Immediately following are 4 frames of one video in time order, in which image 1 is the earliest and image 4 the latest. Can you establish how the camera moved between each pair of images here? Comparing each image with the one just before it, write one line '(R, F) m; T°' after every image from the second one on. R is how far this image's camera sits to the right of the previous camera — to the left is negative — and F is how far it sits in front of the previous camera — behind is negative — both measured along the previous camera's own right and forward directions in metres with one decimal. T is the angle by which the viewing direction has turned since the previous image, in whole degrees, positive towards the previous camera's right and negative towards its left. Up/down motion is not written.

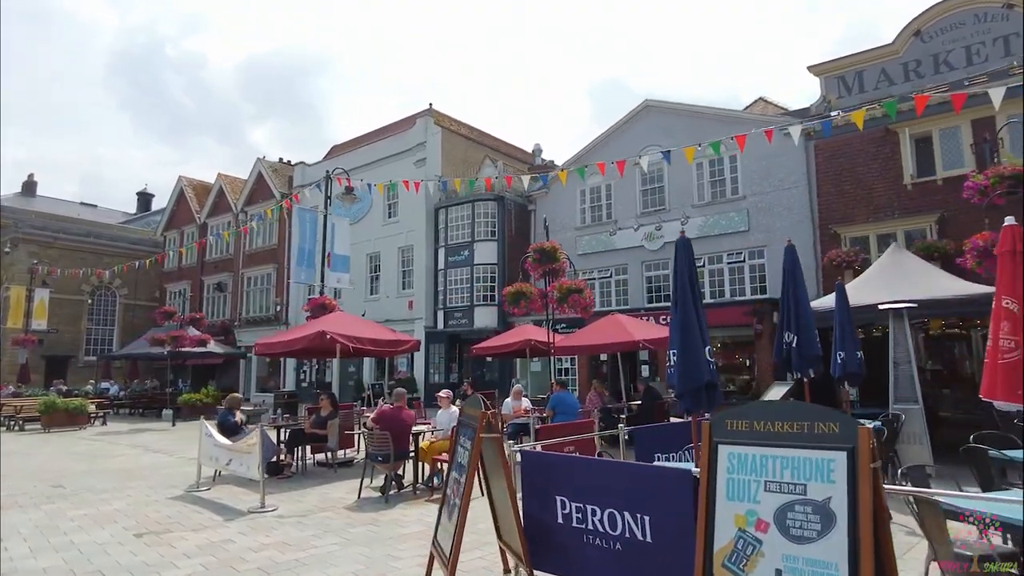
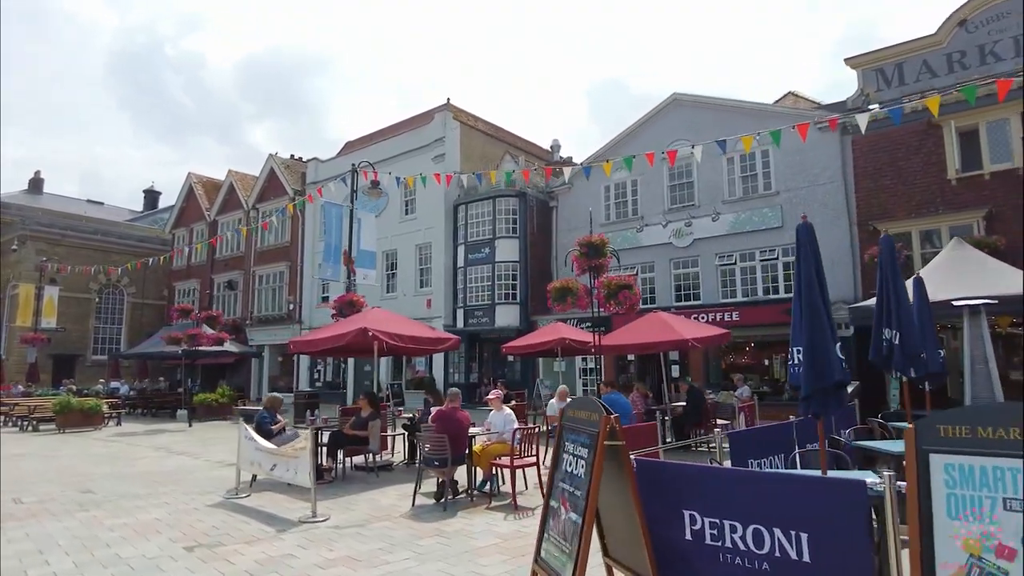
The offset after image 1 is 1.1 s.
(-0.8, +0.5) m; 0°
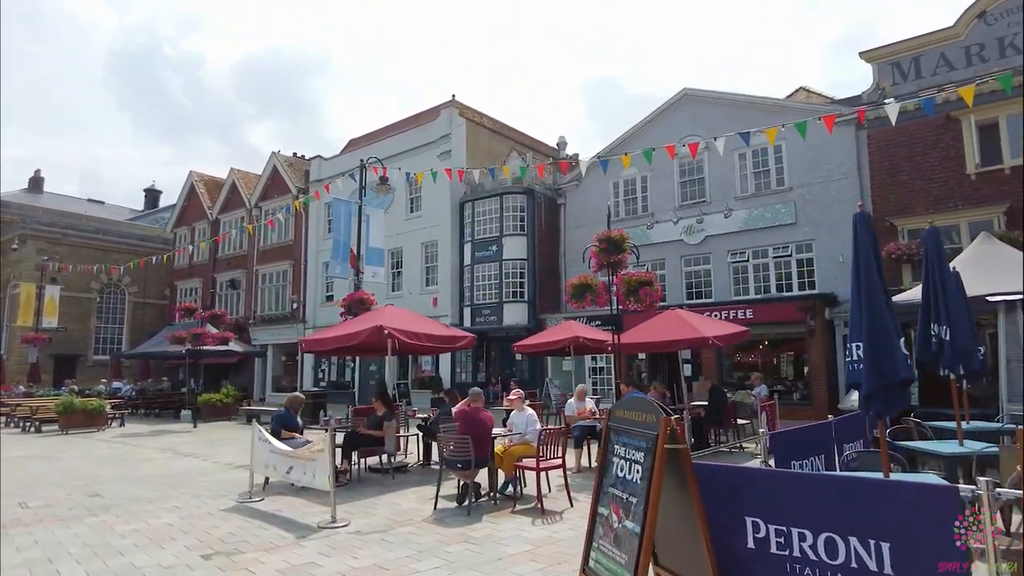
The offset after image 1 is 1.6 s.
(-0.3, +0.3) m; 0°
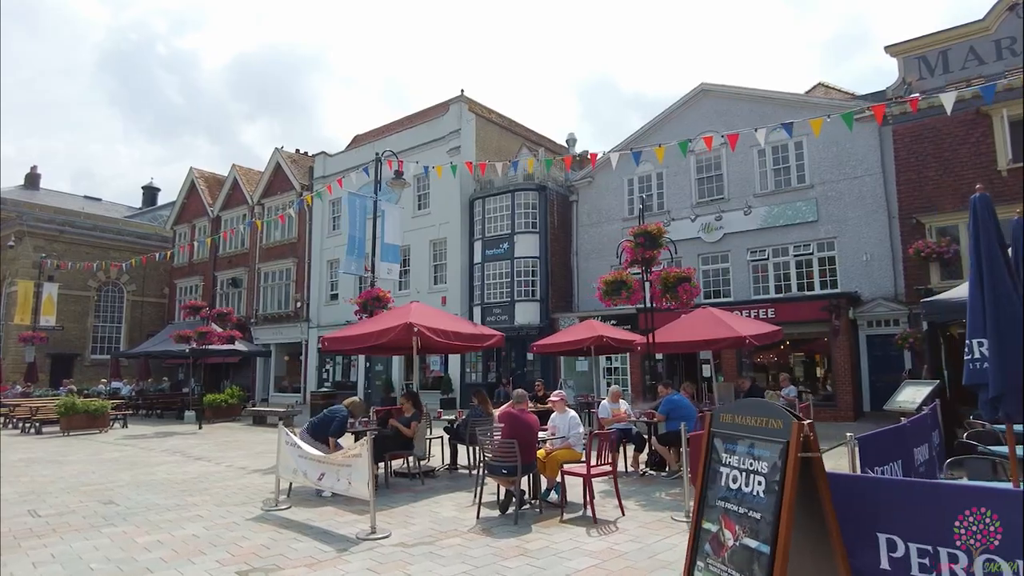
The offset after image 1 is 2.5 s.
(-0.6, +0.5) m; 0°
